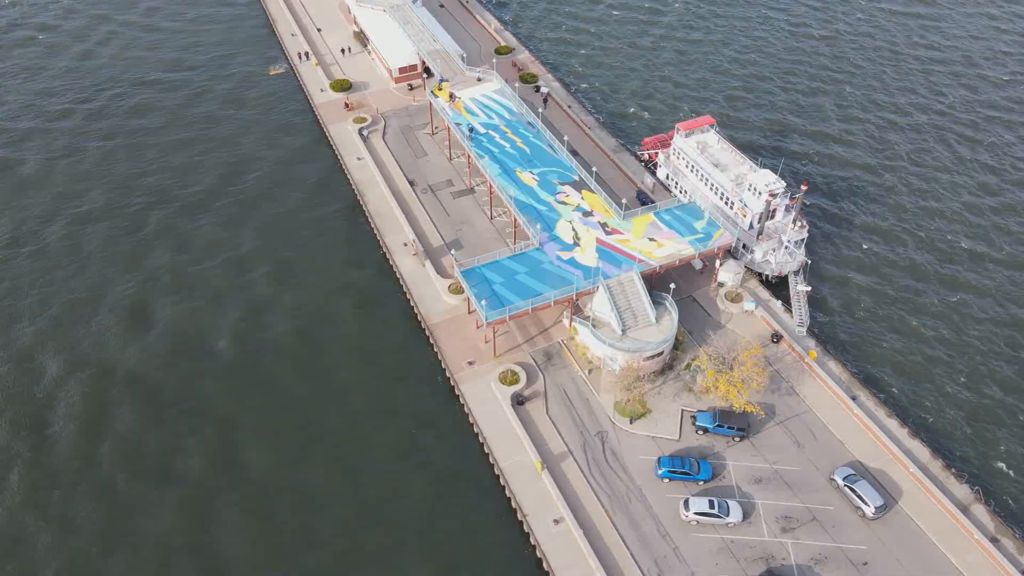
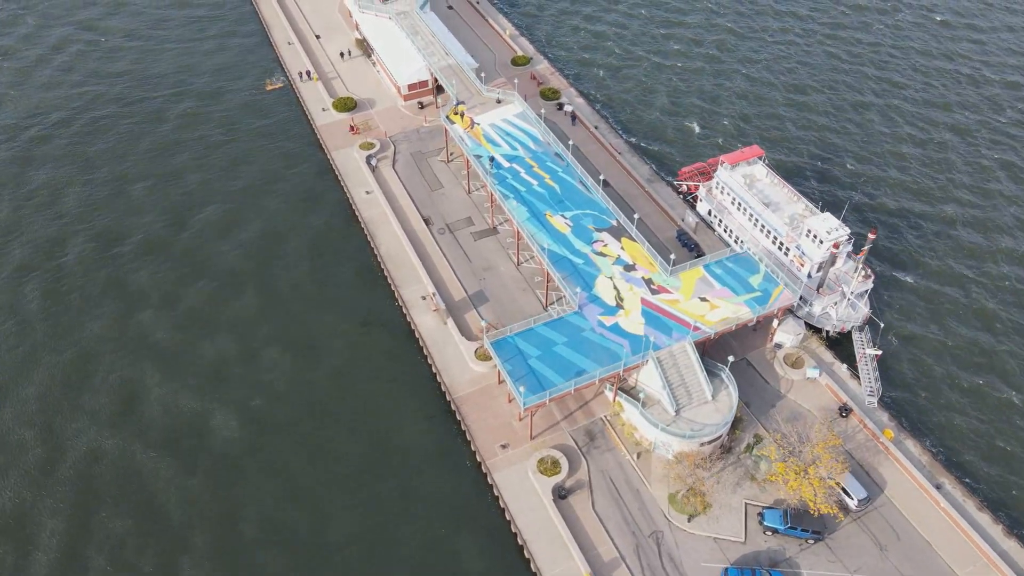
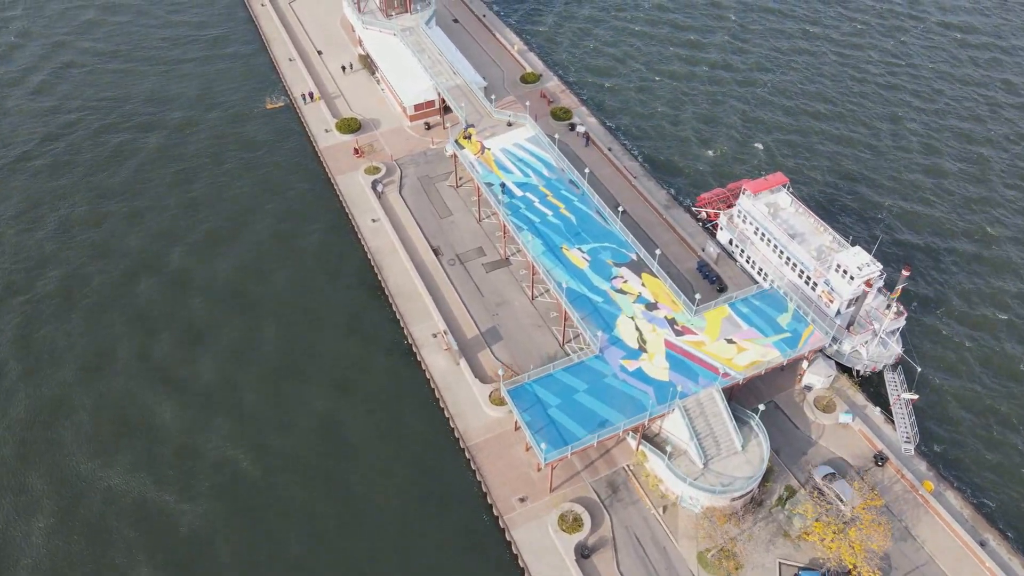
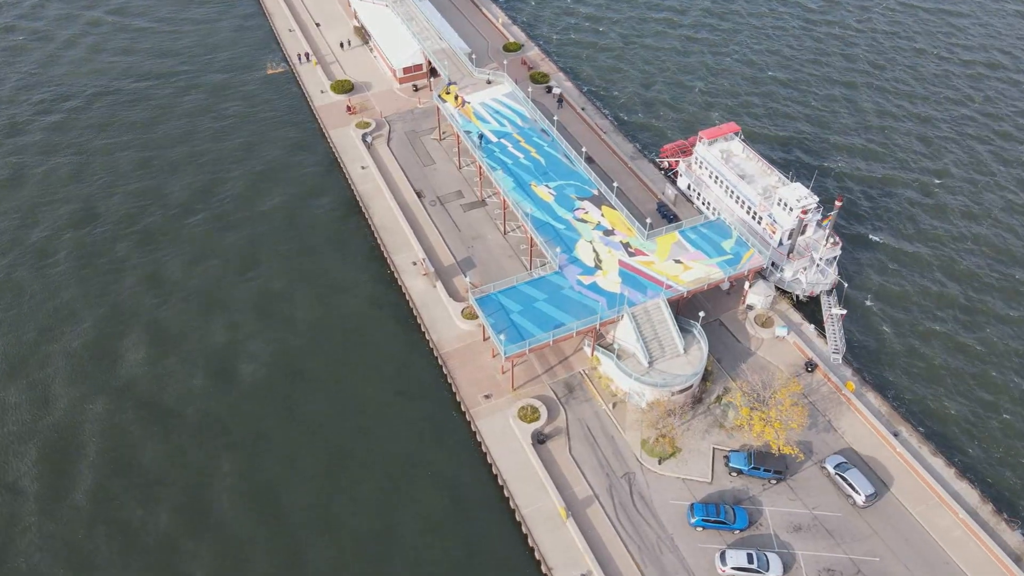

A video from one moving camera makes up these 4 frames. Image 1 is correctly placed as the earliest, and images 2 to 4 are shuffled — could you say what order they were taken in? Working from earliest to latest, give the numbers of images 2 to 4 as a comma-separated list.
4, 2, 3
